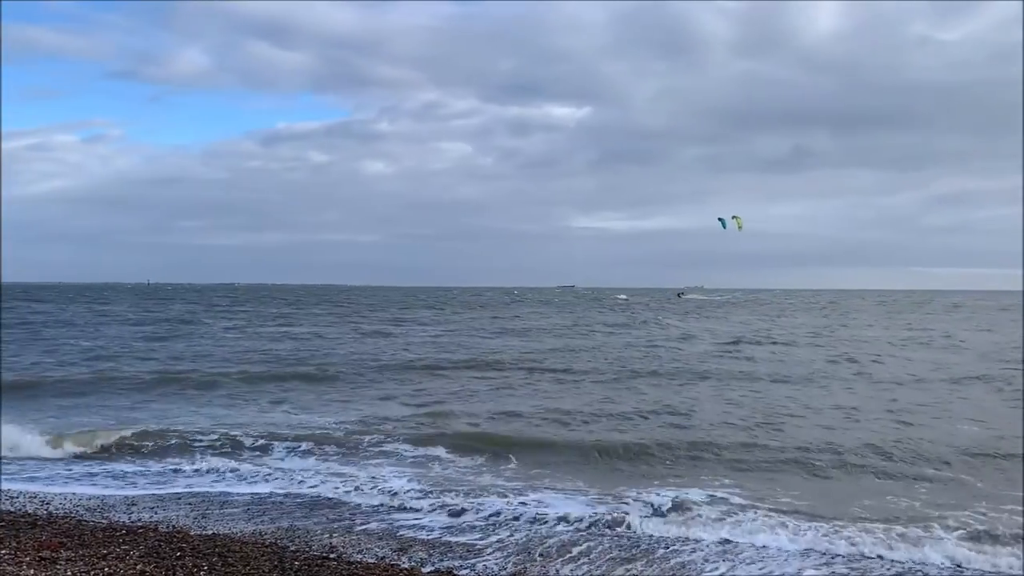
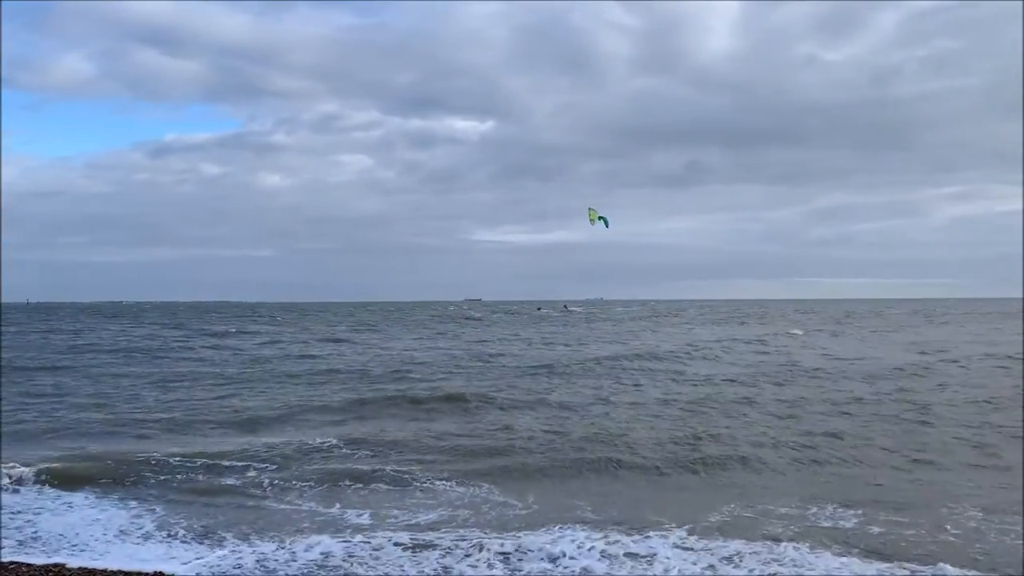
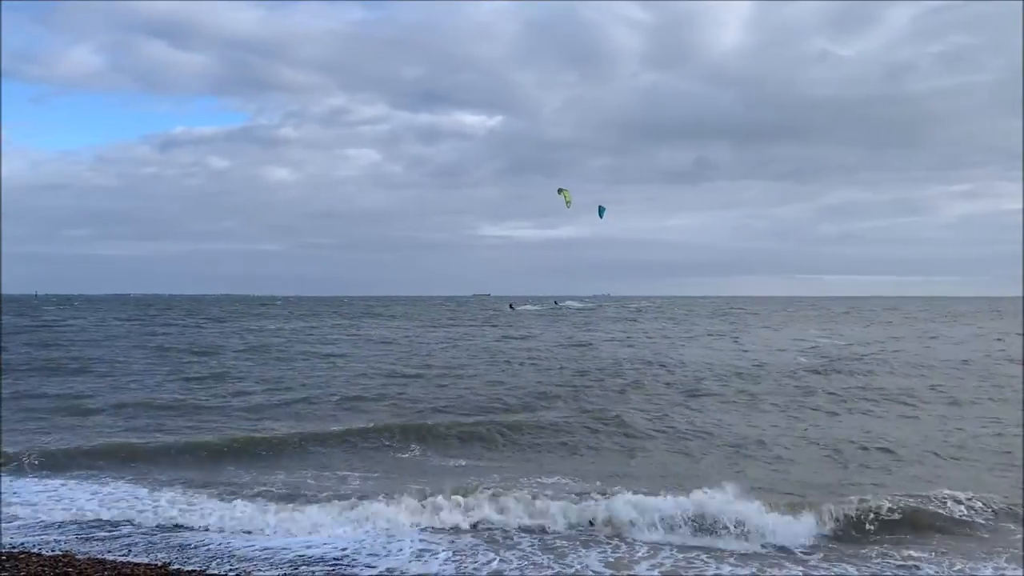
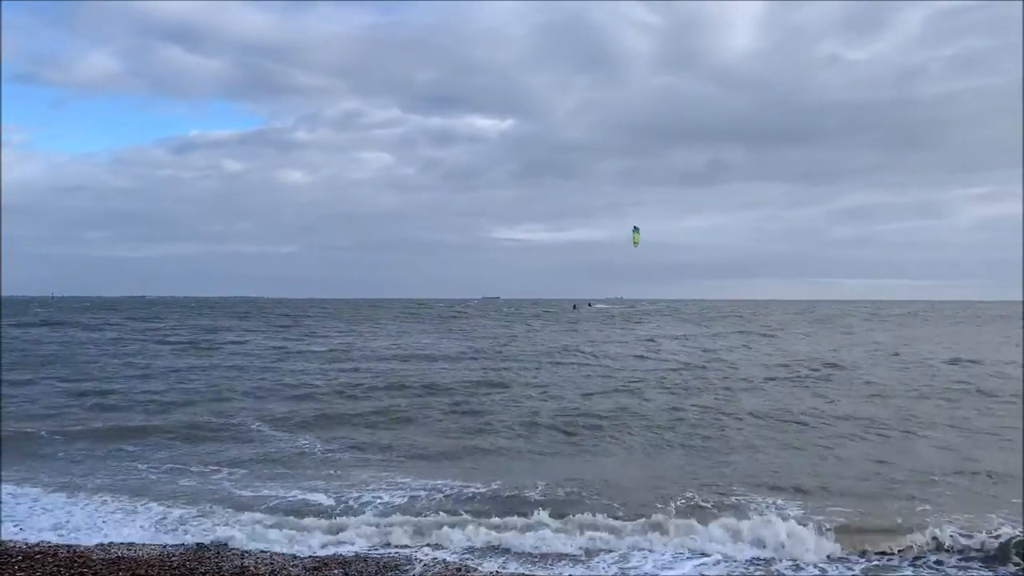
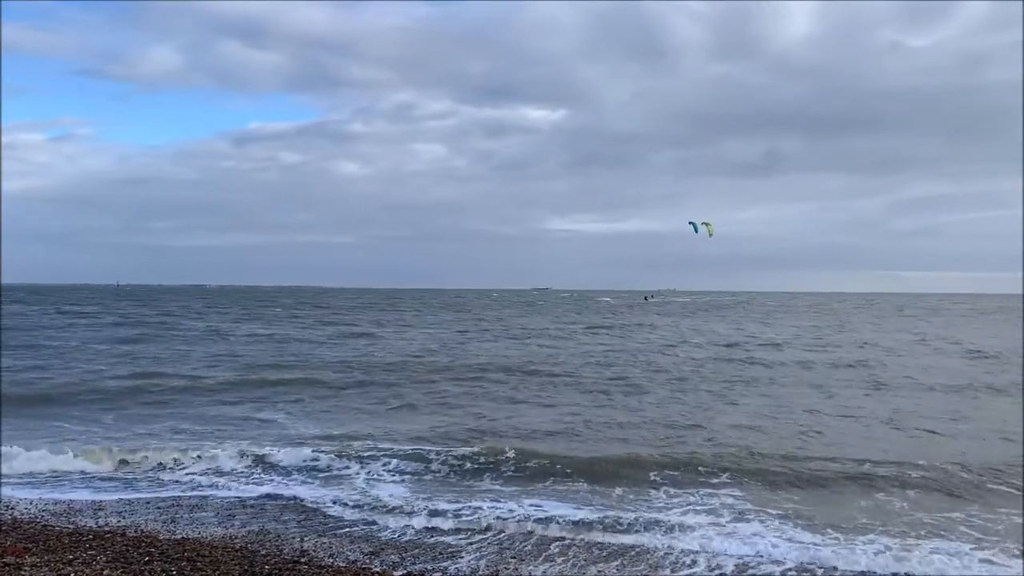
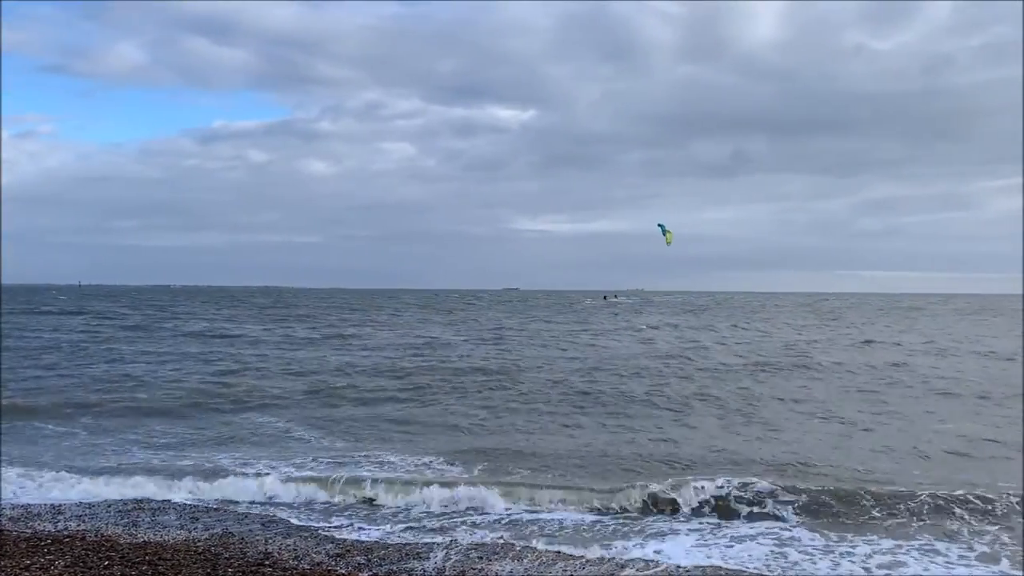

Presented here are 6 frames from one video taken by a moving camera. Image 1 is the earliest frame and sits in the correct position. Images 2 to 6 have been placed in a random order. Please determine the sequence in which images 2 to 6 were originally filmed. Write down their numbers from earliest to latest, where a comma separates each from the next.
5, 6, 4, 2, 3
